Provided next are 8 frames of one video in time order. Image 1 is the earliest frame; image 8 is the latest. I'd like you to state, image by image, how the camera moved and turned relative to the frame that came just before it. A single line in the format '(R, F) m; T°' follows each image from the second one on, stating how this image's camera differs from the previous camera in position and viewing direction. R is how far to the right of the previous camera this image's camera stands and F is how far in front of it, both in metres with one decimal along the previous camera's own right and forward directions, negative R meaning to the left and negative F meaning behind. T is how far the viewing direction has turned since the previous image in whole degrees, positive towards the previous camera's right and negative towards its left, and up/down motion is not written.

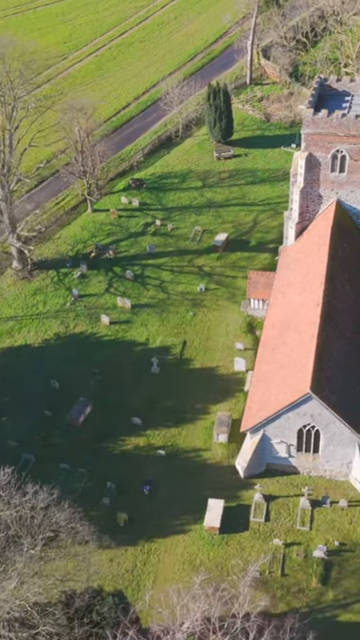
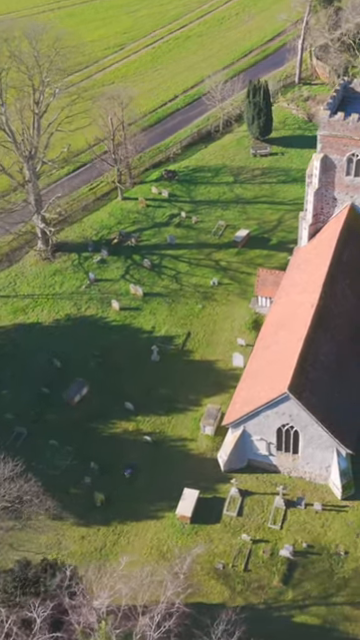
(+3.3, -0.2) m; -5°
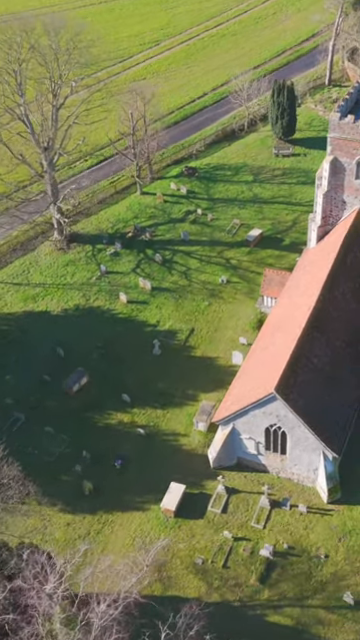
(+2.0, -0.1) m; -3°
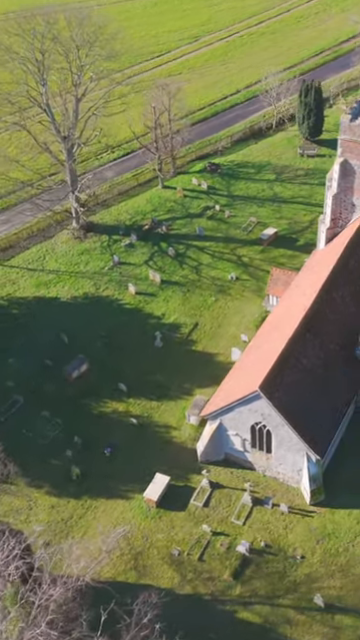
(+2.3, -0.1) m; -3°
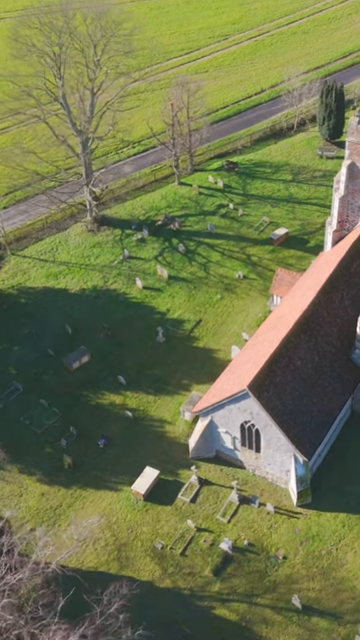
(+1.7, -0.1) m; -3°
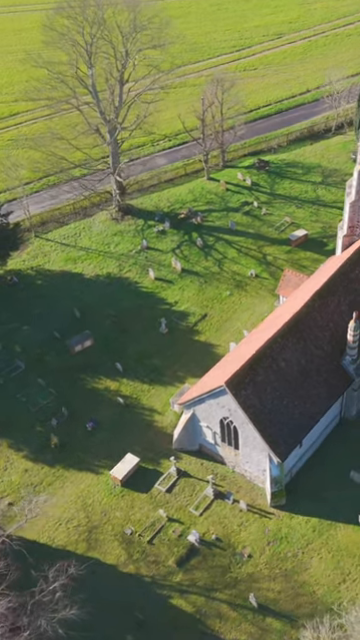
(+3.2, -0.1) m; -5°
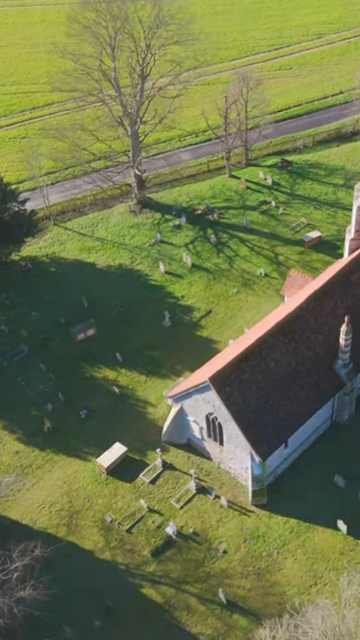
(+2.3, -0.1) m; -3°
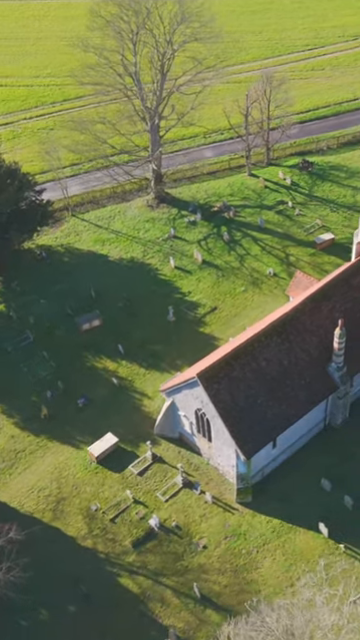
(+2.0, -0.1) m; -3°
